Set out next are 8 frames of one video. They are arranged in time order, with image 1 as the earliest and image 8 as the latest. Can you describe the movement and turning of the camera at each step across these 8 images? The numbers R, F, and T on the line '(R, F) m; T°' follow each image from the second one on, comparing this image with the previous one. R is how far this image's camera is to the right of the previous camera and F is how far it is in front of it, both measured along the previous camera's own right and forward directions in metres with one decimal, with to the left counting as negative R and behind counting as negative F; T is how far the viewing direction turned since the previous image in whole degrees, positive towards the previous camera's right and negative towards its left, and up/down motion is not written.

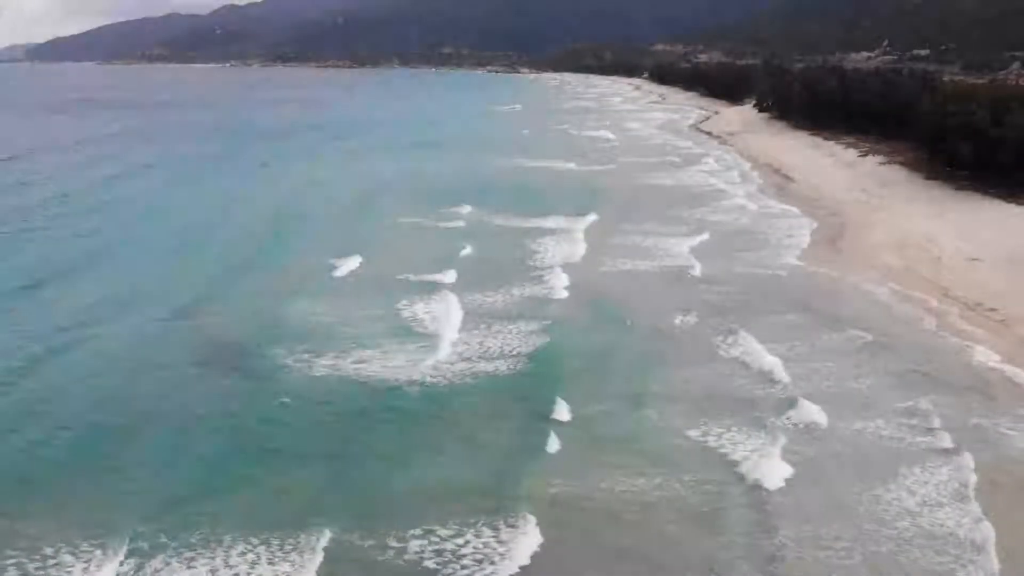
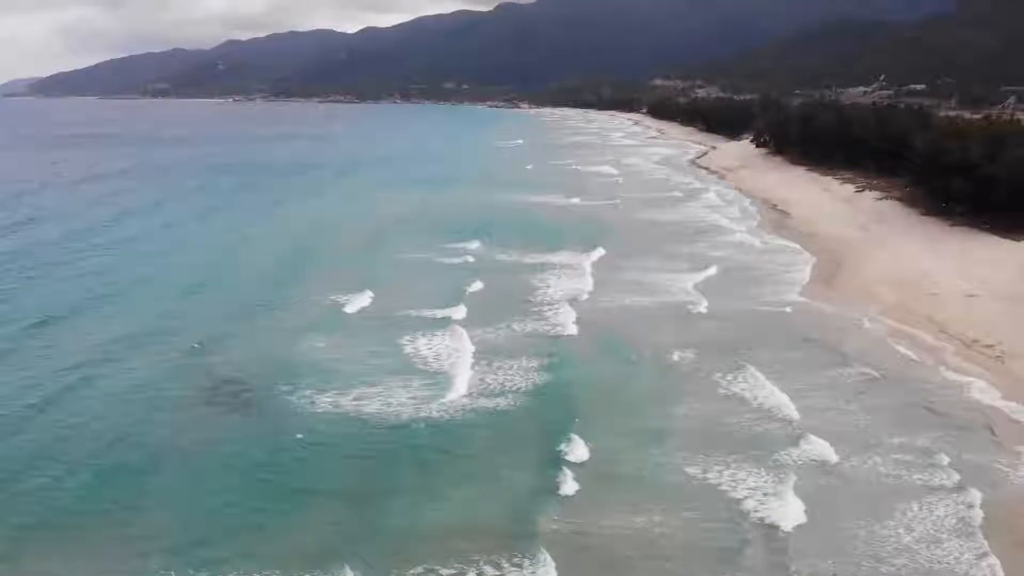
(0.0, -0.2) m; 0°
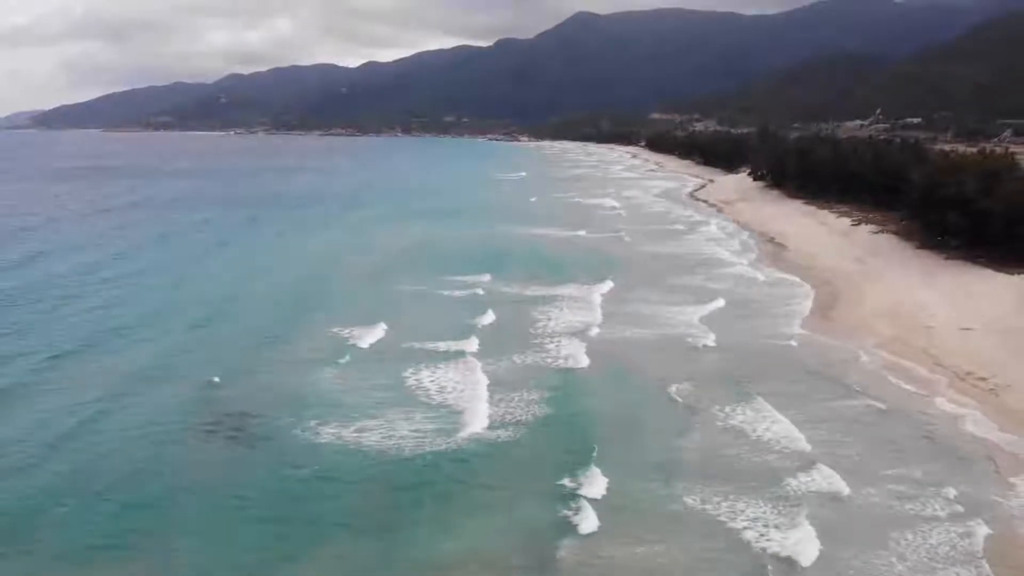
(0.0, -0.3) m; 0°
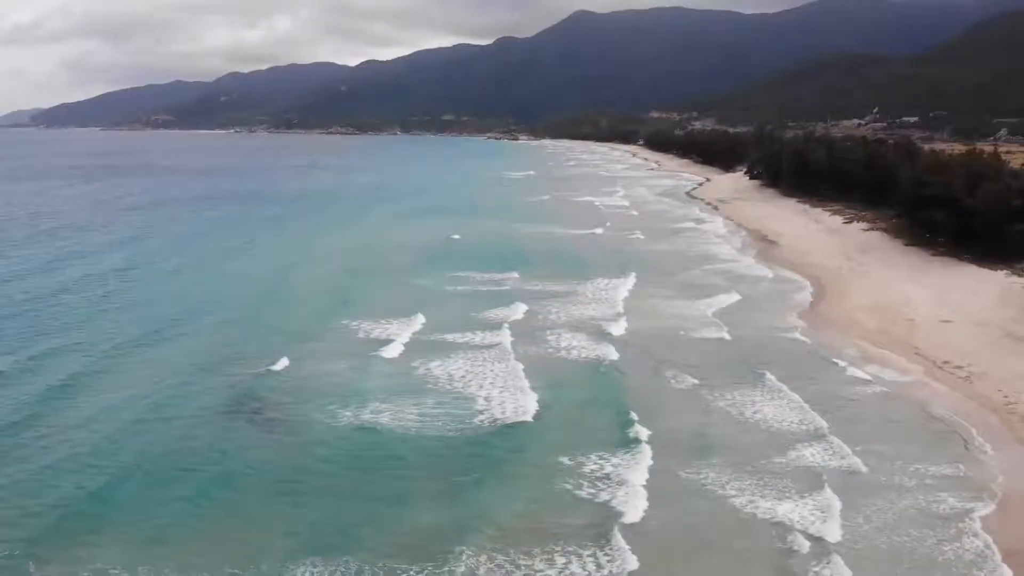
(-0.1, -1.1) m; 0°
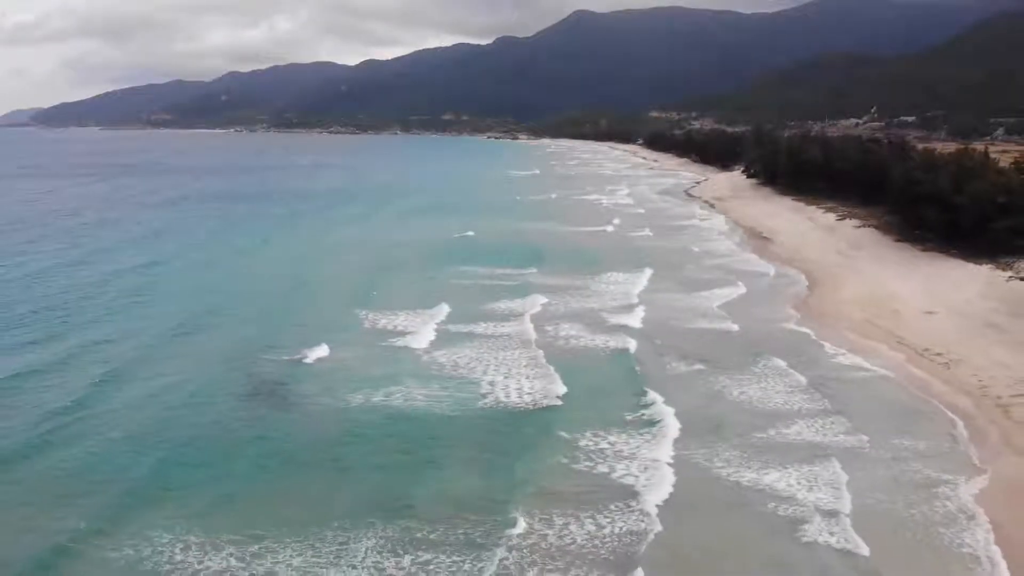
(-0.1, -0.9) m; 0°
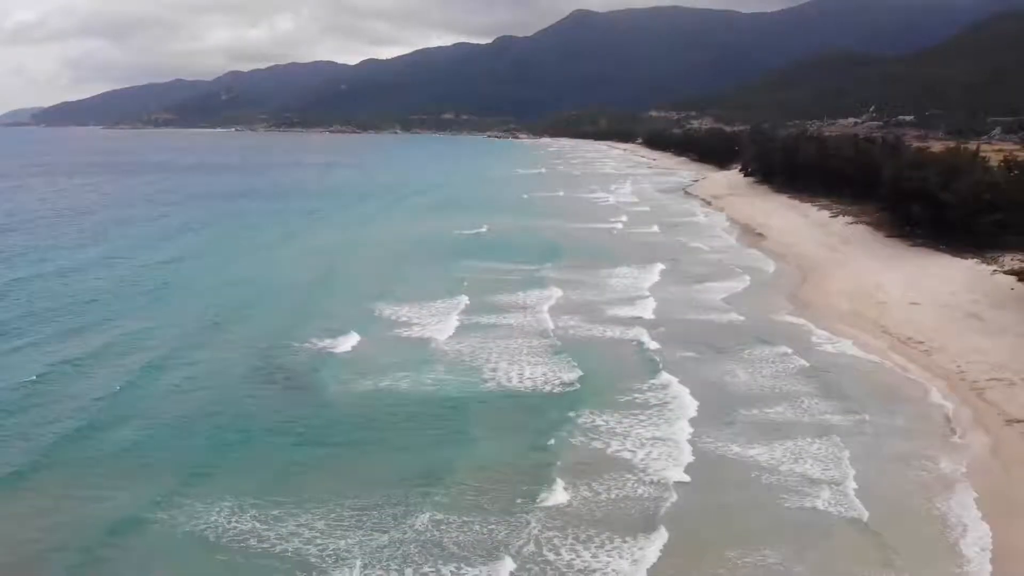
(0.0, -1.0) m; 0°
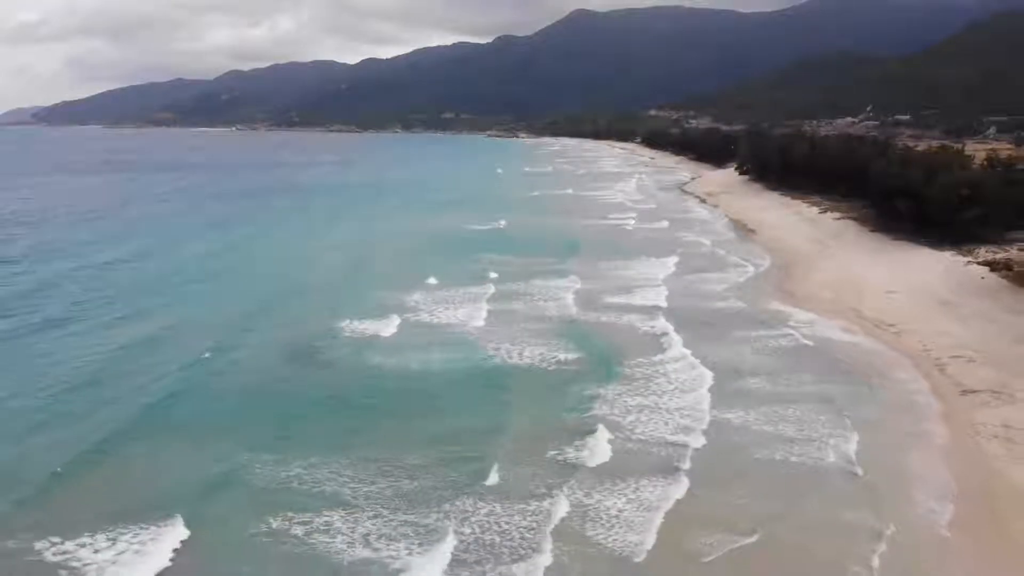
(-0.1, -1.7) m; 0°
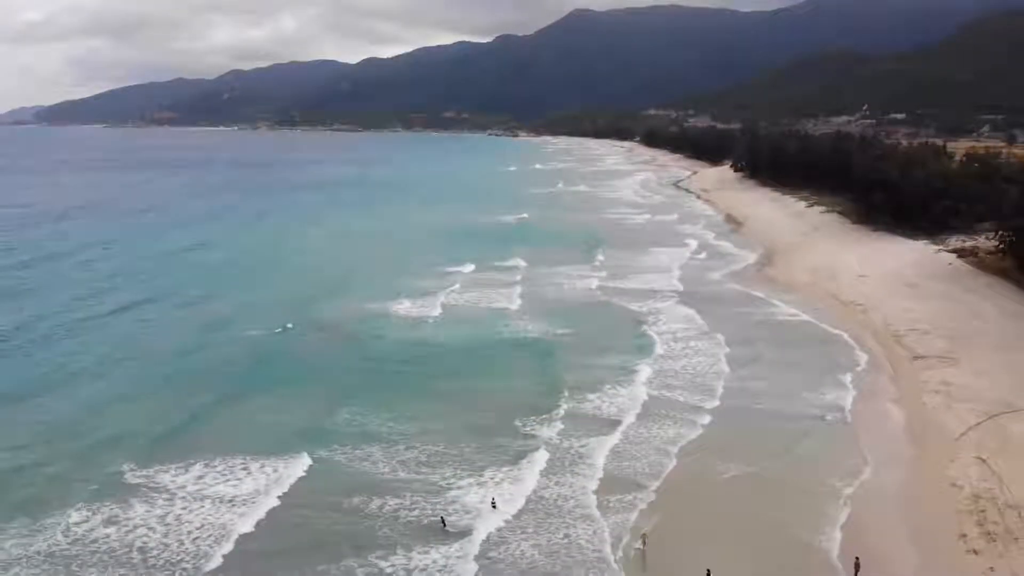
(-0.1, -2.4) m; 0°
